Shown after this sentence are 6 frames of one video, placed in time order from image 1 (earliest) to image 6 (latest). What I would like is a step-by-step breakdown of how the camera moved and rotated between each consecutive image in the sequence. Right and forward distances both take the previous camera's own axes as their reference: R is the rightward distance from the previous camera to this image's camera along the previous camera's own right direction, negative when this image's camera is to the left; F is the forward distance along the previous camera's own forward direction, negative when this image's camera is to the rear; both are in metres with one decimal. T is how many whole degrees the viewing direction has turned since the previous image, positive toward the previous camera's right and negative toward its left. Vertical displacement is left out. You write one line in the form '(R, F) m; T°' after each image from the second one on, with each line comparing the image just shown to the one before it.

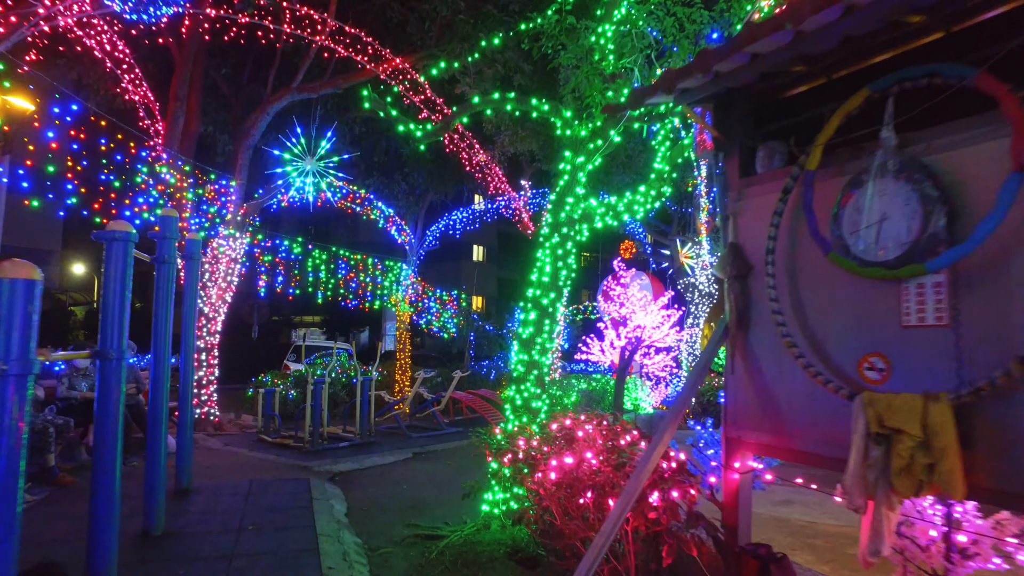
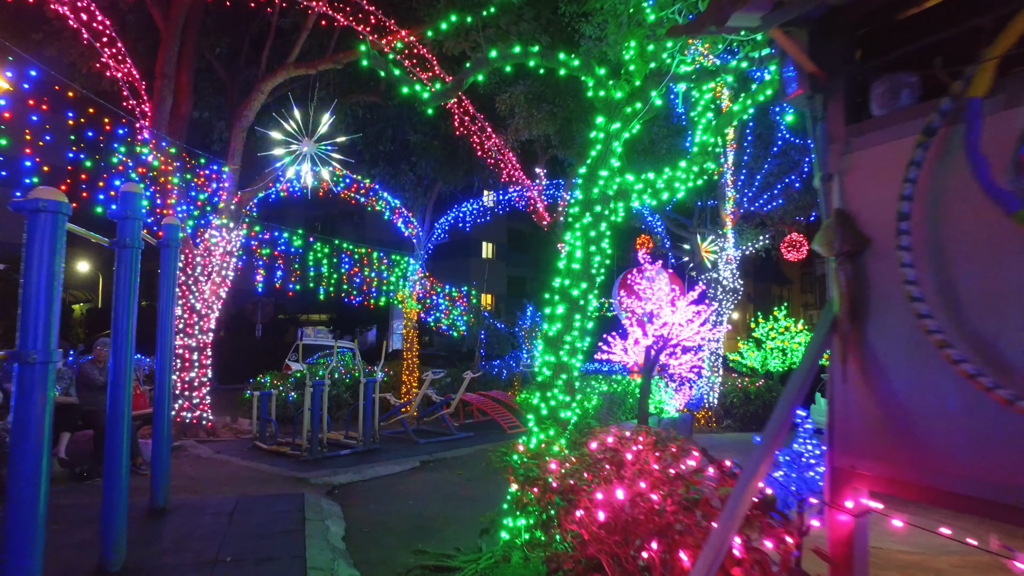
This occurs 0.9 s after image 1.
(-0.1, +0.8) m; -1°
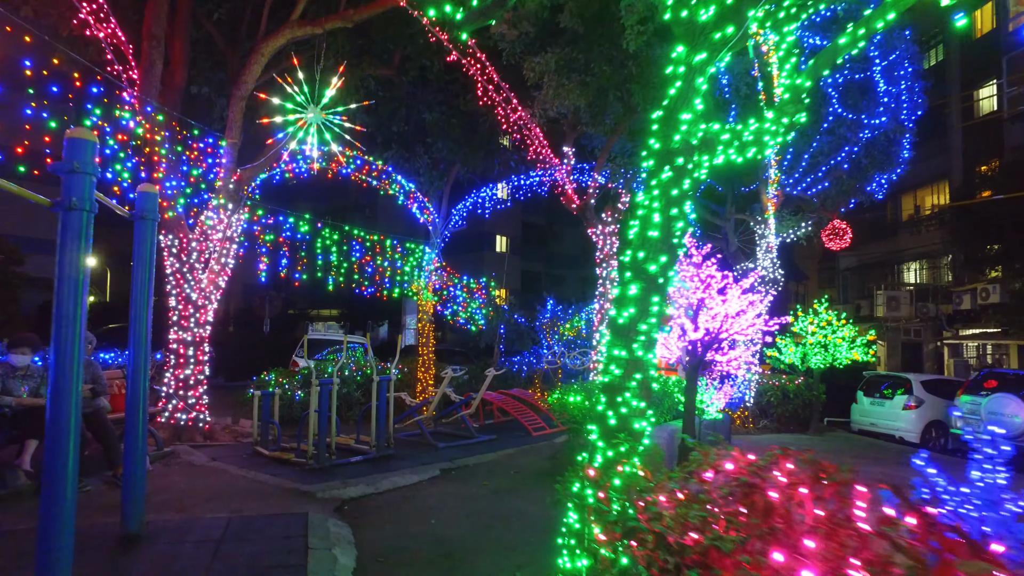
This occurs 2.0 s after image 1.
(-0.3, +1.1) m; -1°
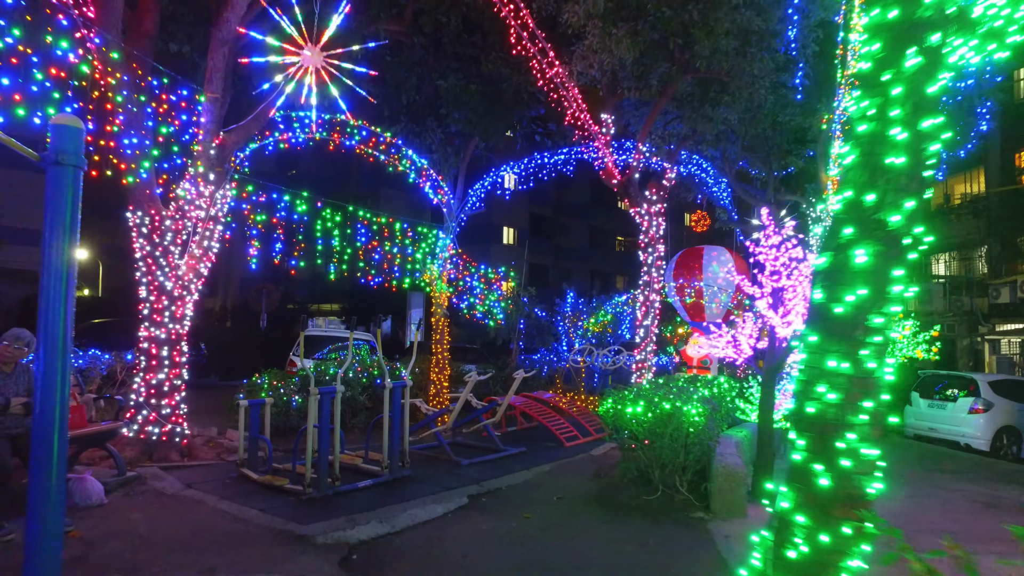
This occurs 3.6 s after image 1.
(-0.4, +1.6) m; 0°
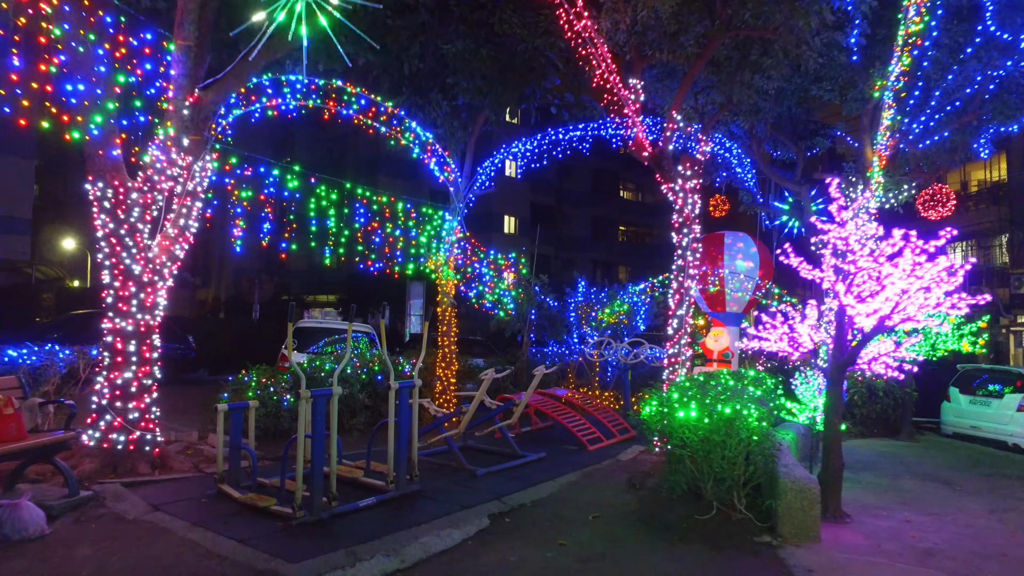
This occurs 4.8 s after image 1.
(-0.3, +1.1) m; 0°
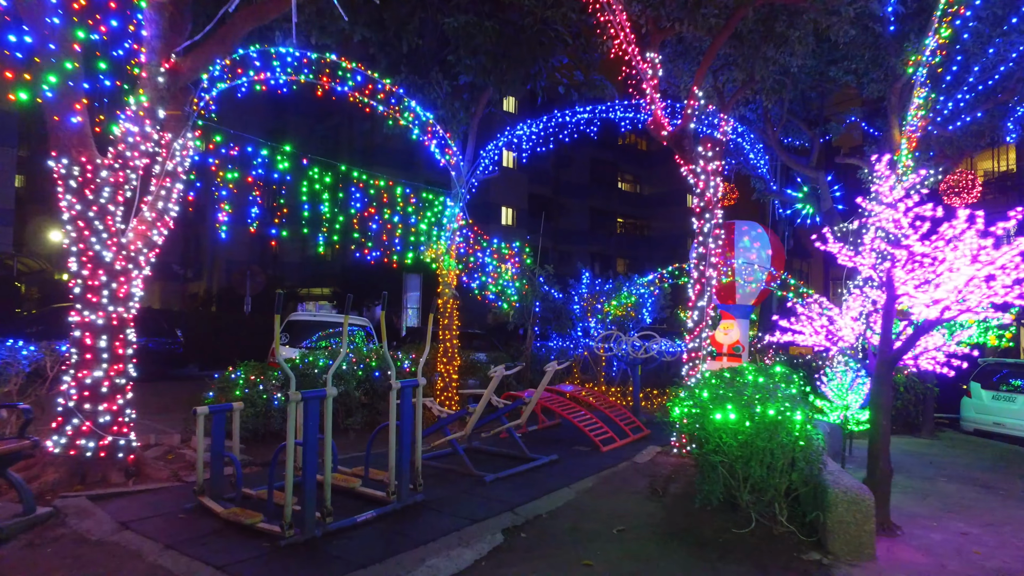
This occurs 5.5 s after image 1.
(-0.2, +0.7) m; 0°
